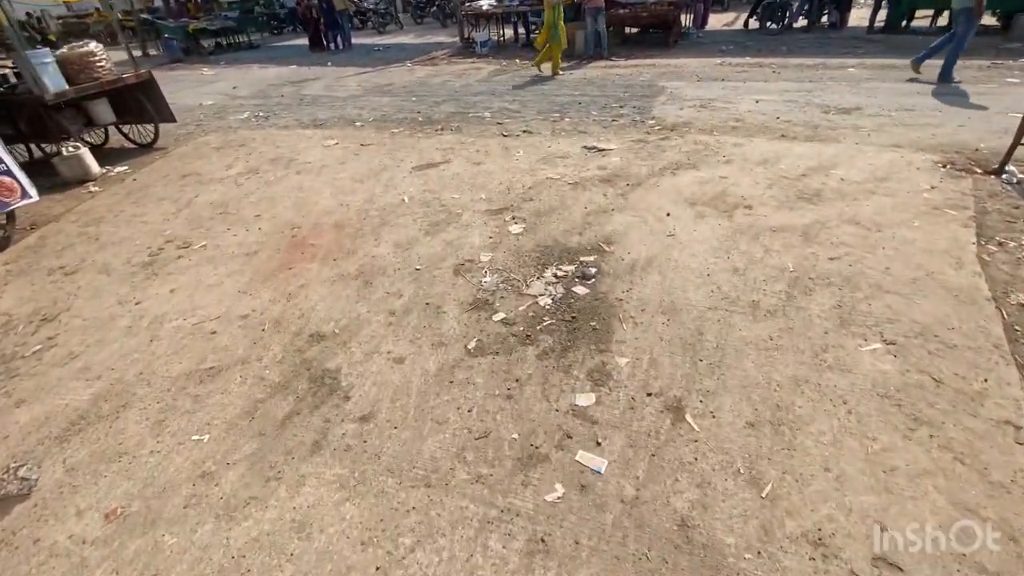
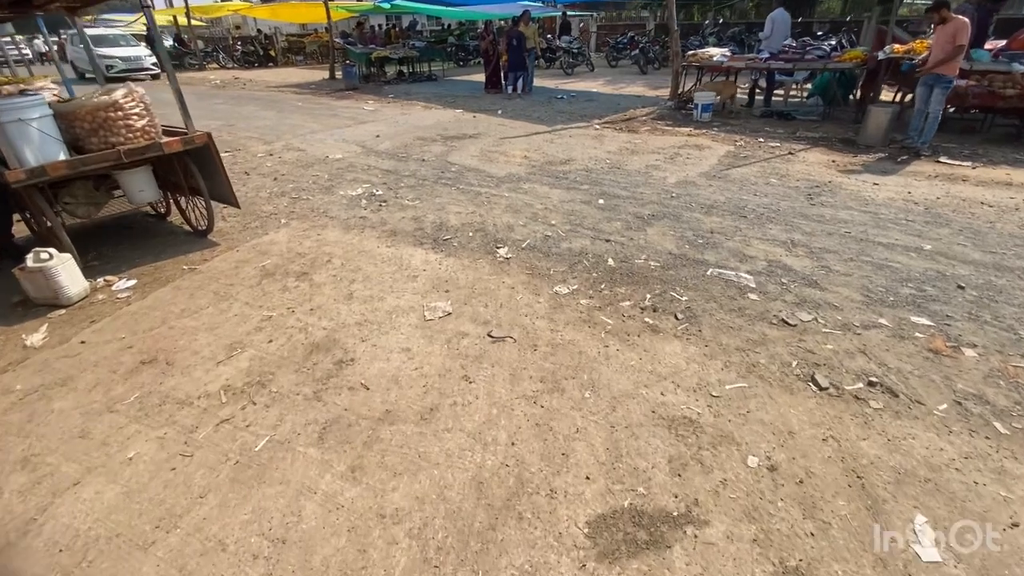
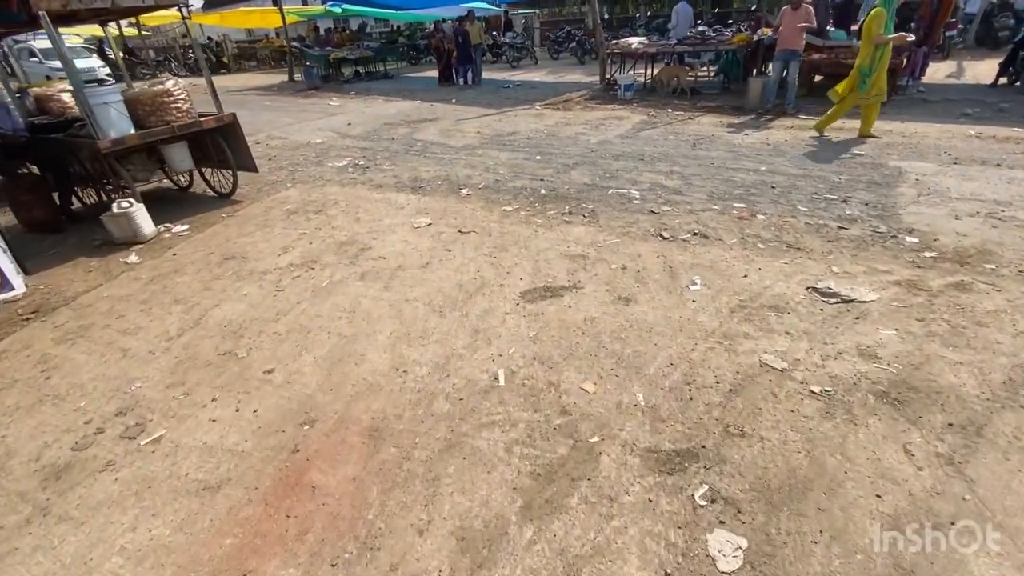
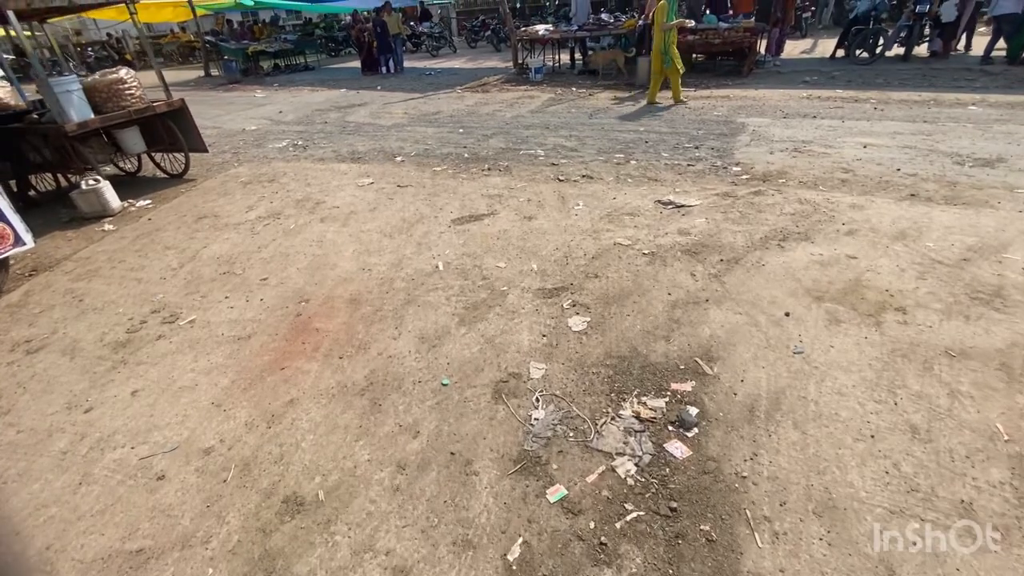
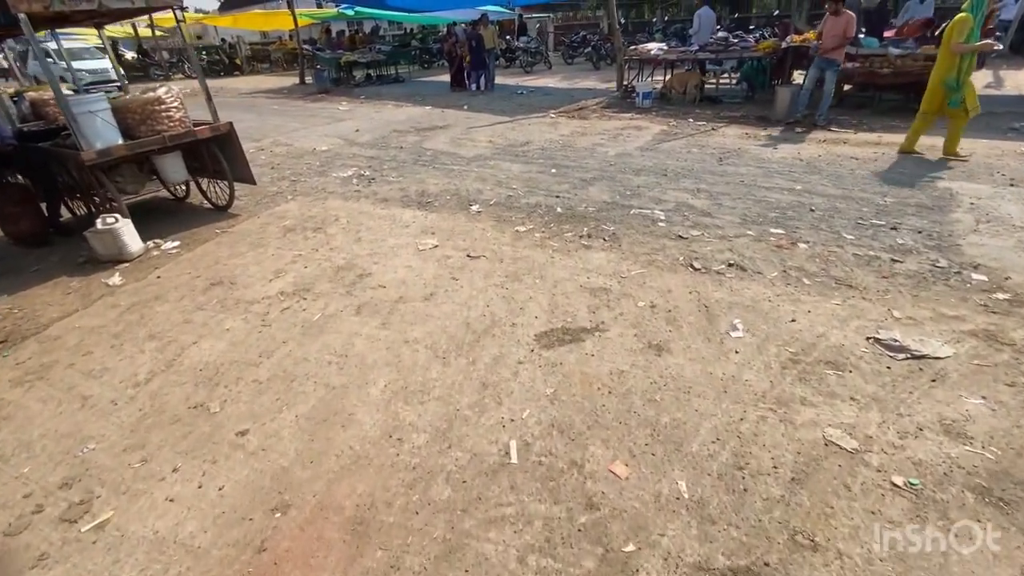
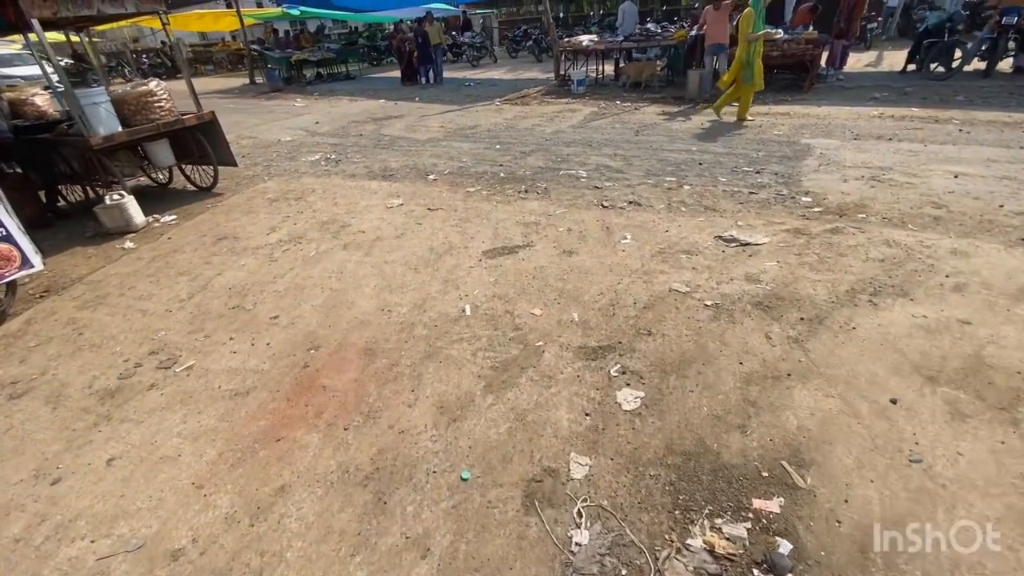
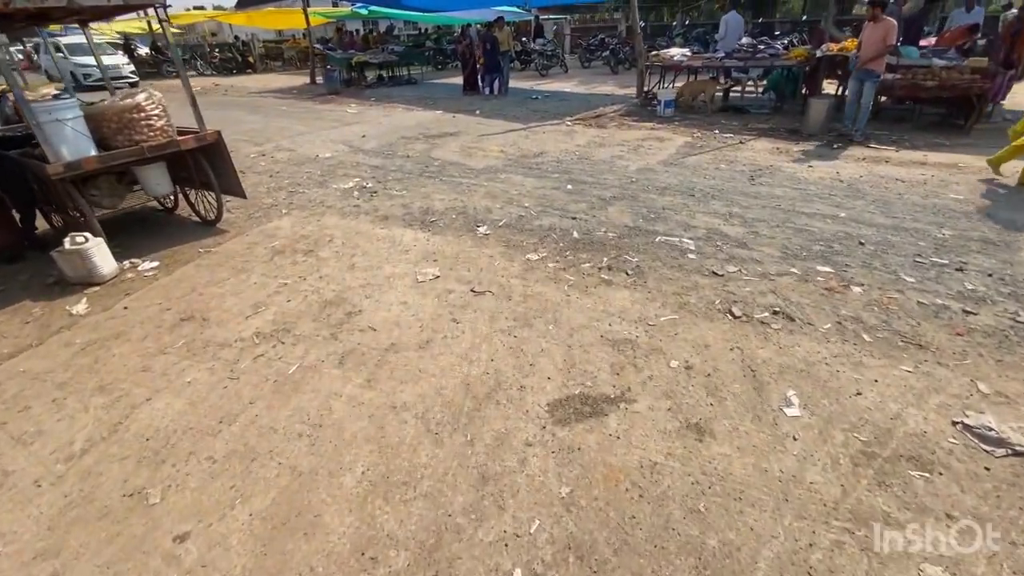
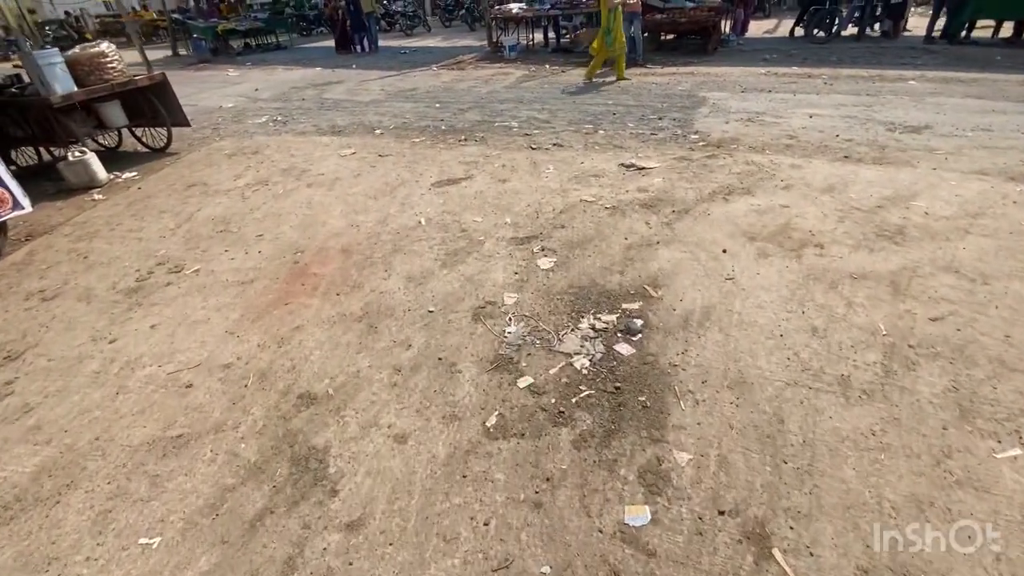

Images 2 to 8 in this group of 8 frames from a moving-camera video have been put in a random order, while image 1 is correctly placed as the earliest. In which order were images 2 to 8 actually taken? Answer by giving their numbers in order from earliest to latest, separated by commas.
8, 4, 6, 3, 5, 7, 2
